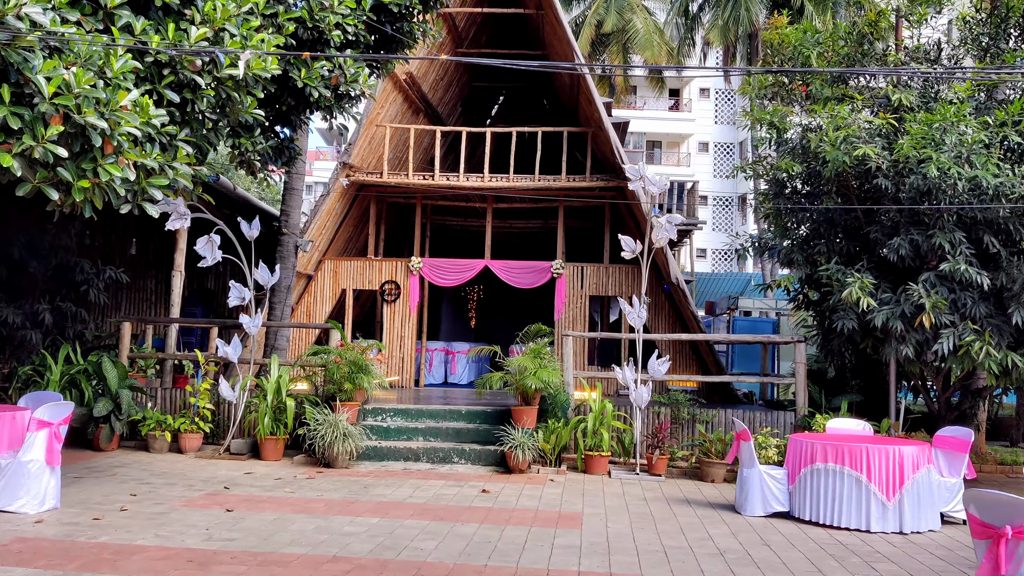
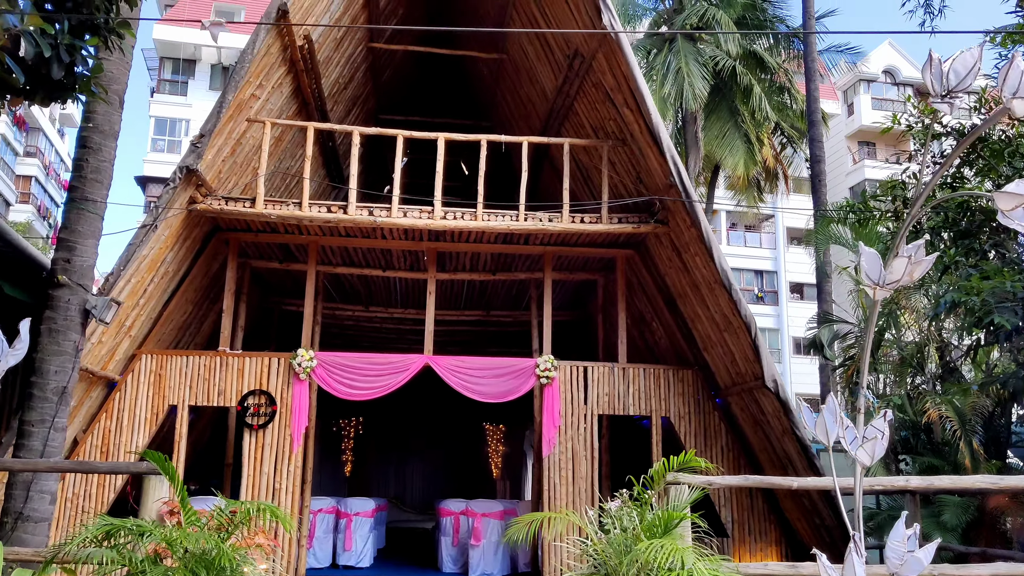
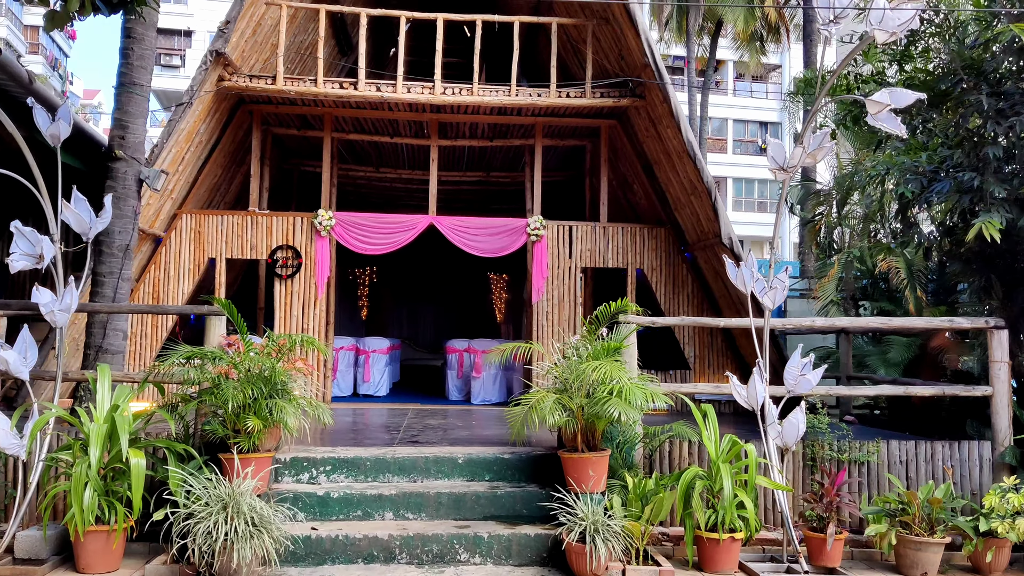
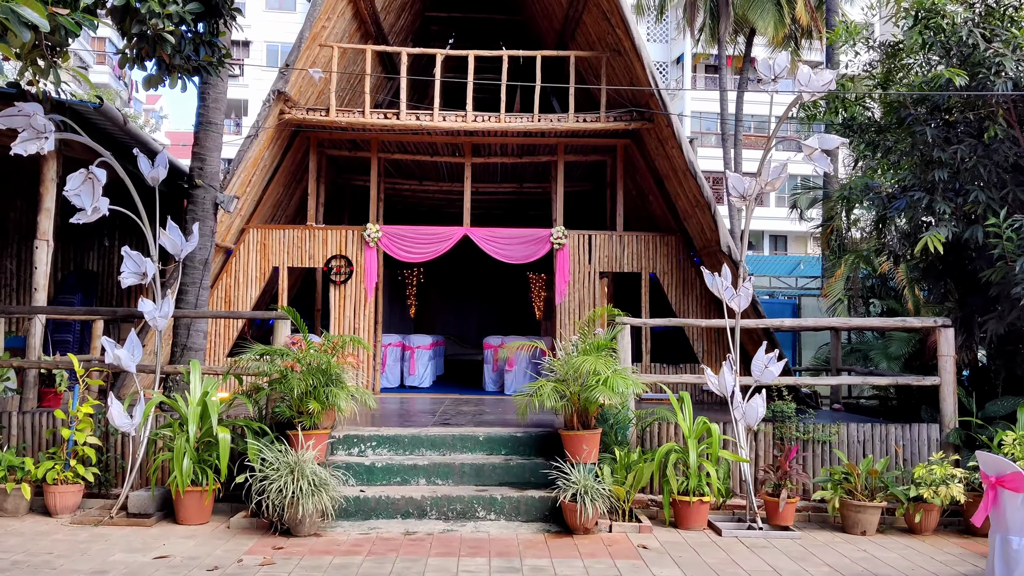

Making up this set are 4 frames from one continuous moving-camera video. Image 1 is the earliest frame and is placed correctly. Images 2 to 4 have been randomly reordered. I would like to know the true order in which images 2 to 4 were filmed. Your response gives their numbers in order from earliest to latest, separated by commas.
4, 3, 2
